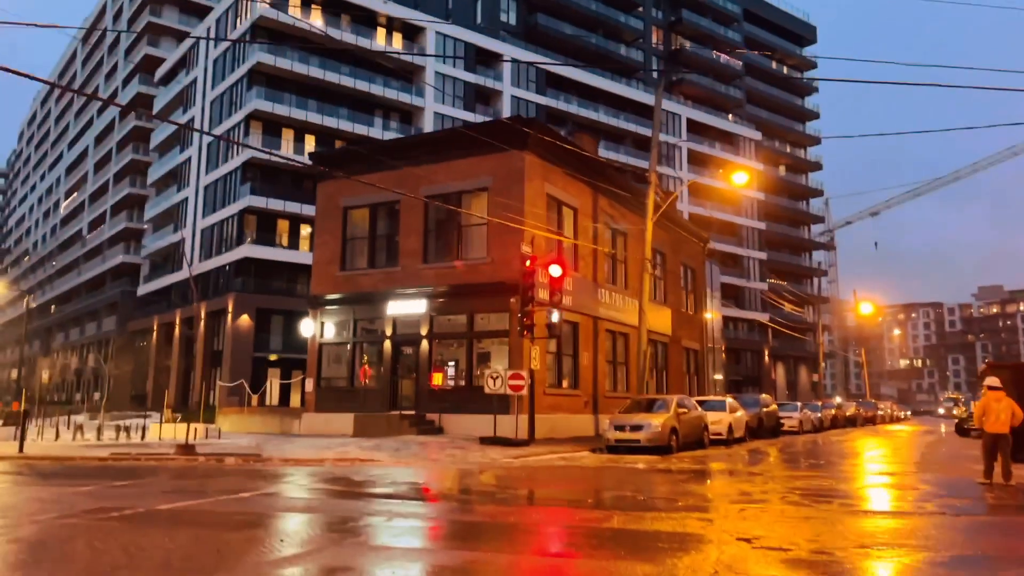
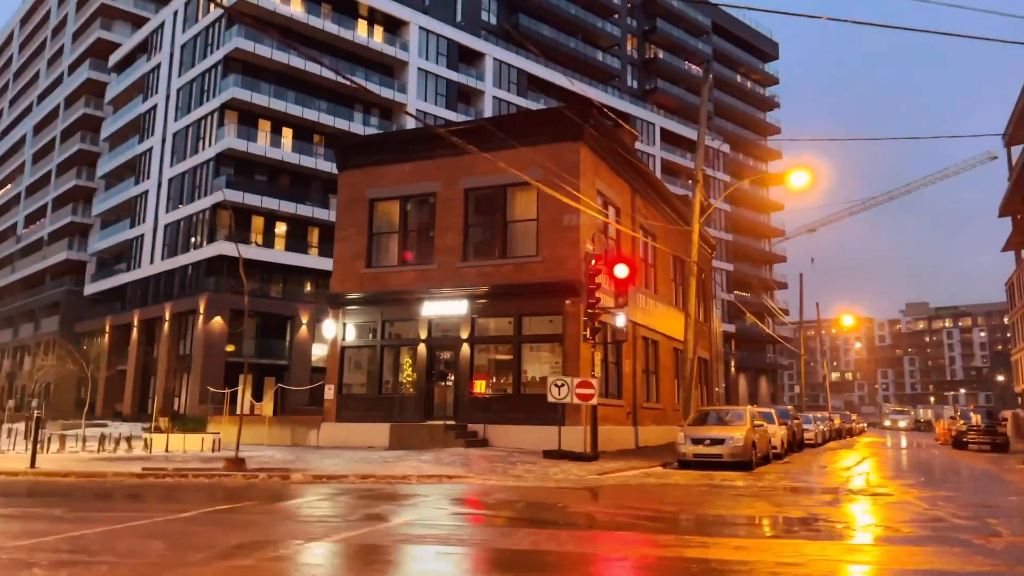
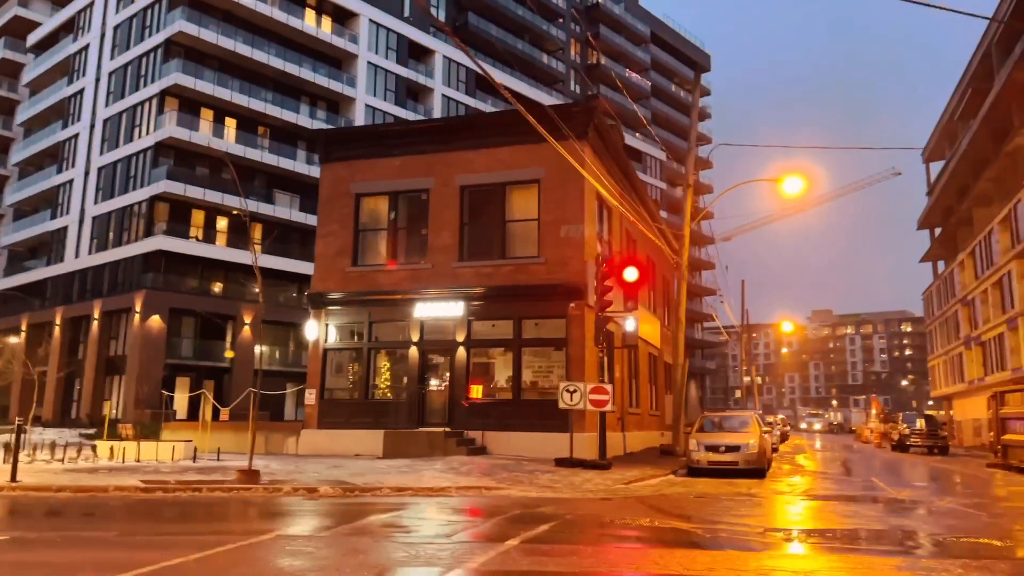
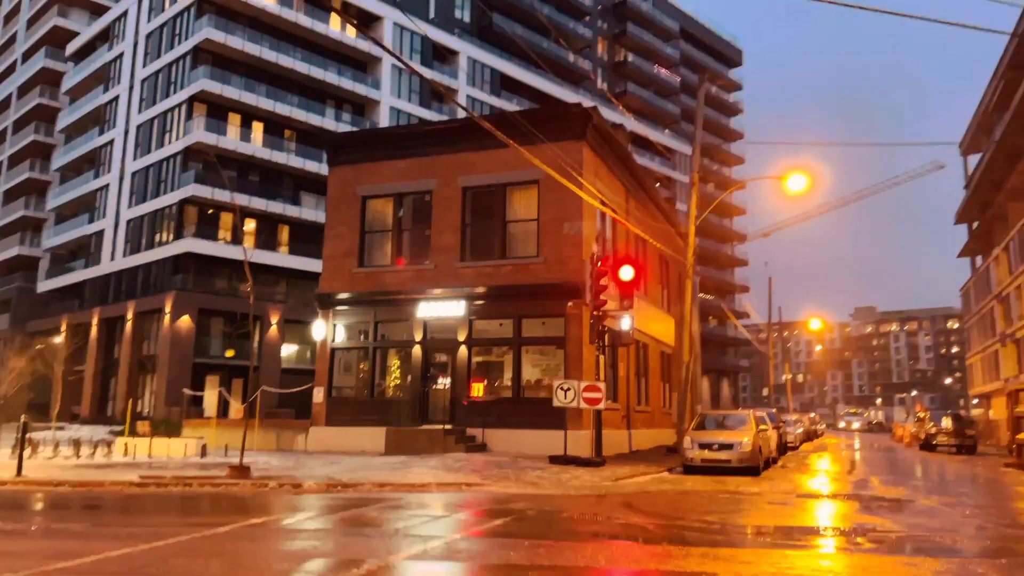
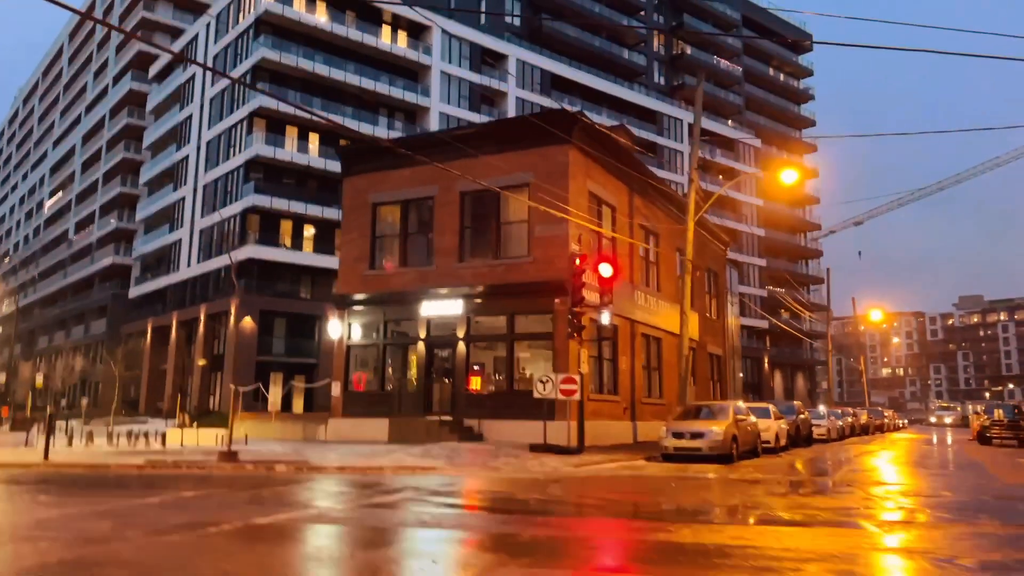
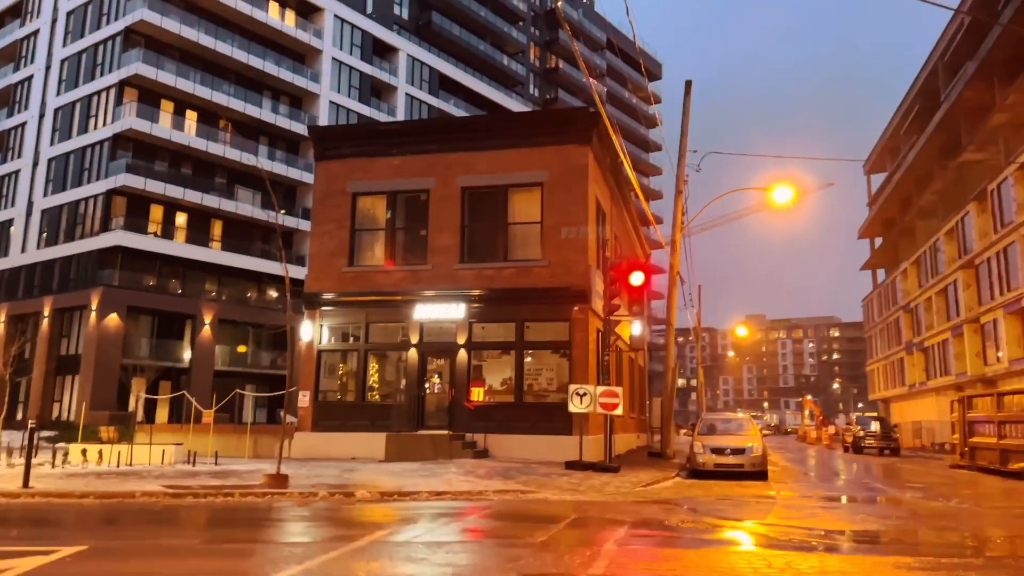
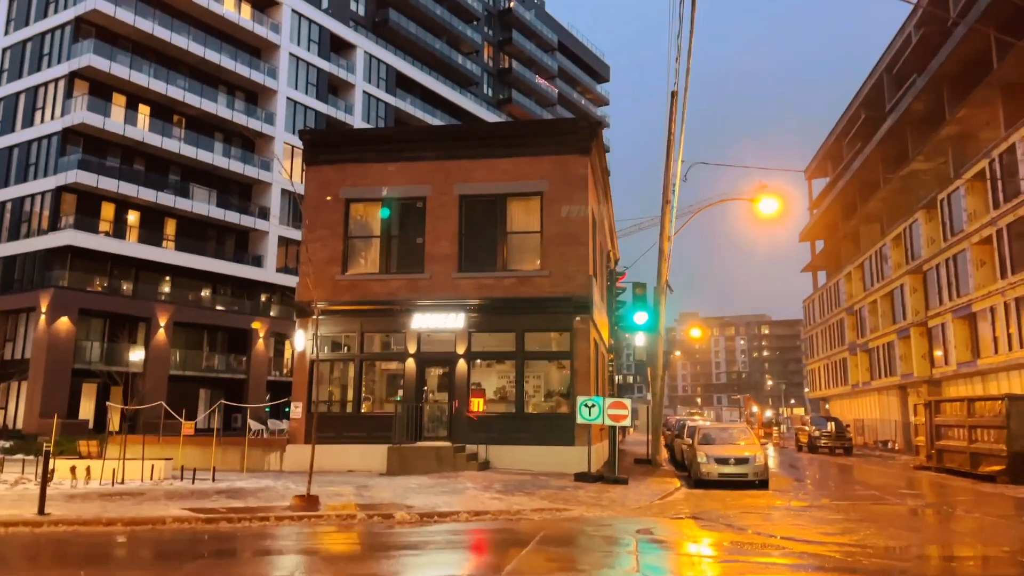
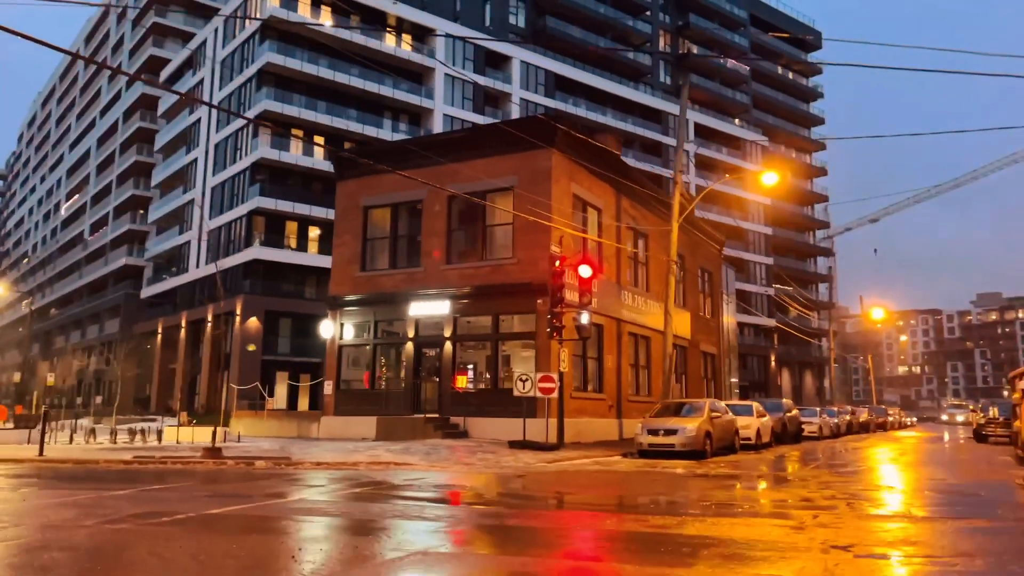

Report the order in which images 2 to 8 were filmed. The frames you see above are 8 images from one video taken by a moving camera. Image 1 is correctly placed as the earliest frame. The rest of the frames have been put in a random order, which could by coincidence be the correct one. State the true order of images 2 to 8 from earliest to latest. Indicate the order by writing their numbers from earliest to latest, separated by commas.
8, 5, 2, 4, 3, 6, 7
